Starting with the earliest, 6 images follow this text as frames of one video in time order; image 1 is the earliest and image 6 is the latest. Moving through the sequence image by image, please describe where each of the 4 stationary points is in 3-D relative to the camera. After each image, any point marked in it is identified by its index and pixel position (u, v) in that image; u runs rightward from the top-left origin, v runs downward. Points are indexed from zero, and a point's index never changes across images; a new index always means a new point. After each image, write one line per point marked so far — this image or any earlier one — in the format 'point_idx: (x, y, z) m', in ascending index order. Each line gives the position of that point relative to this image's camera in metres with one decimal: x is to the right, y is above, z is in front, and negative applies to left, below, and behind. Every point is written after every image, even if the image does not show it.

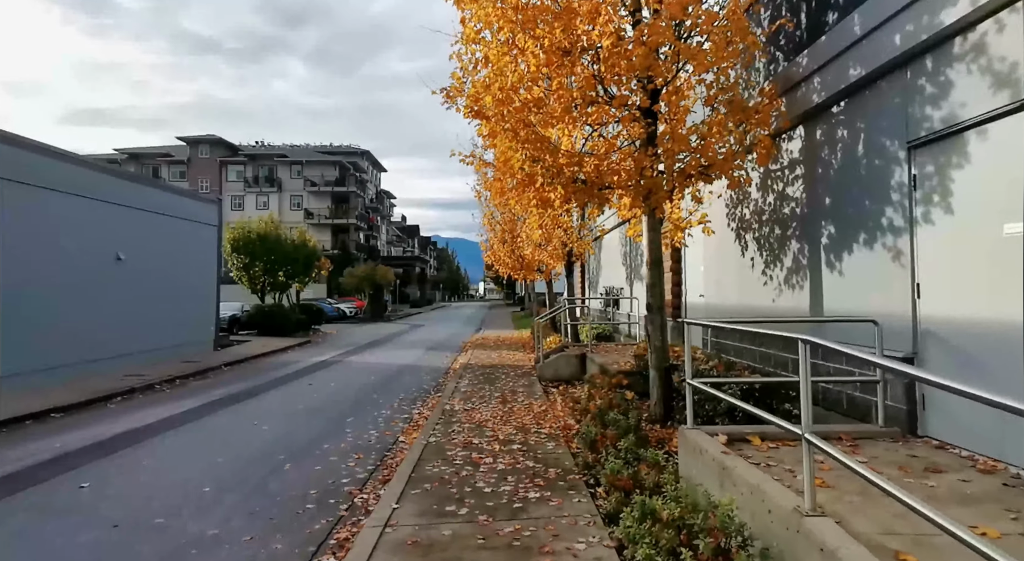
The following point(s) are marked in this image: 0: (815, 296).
0: (+3.3, -0.2, +6.4) m
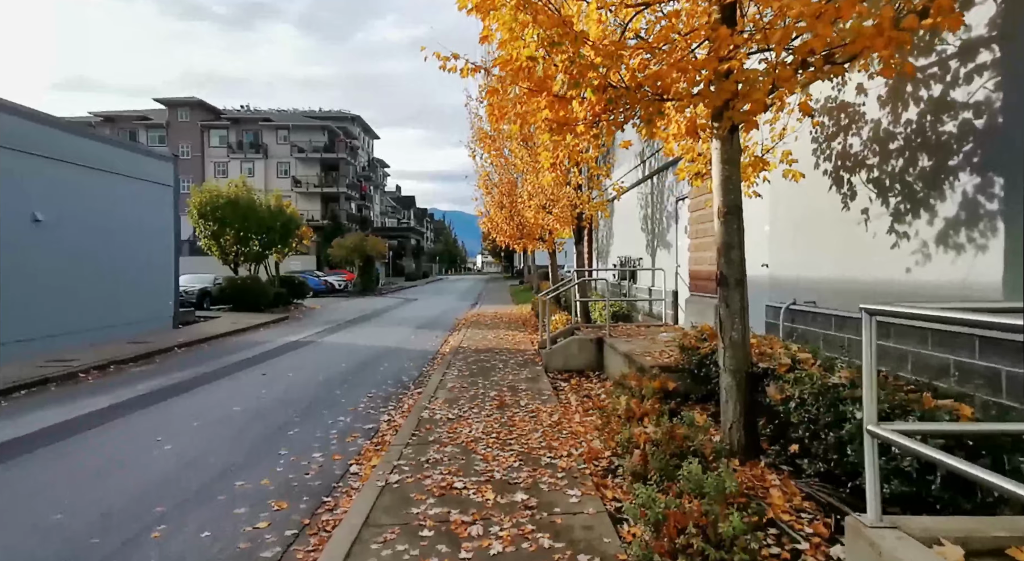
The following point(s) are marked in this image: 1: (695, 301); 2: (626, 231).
0: (+3.3, +0.1, +3.8) m
1: (+3.1, -0.4, +9.9) m
2: (+3.1, +1.4, +16.2) m
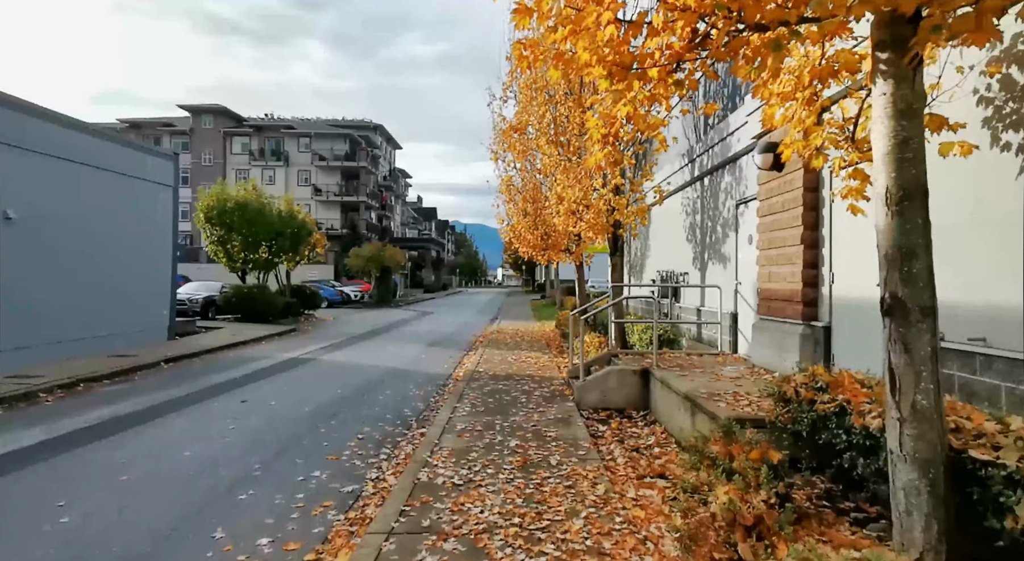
0: (+3.4, 0.0, +1.9) m
1: (+3.4, -0.6, +7.9) m
2: (+3.7, +0.9, +14.2) m
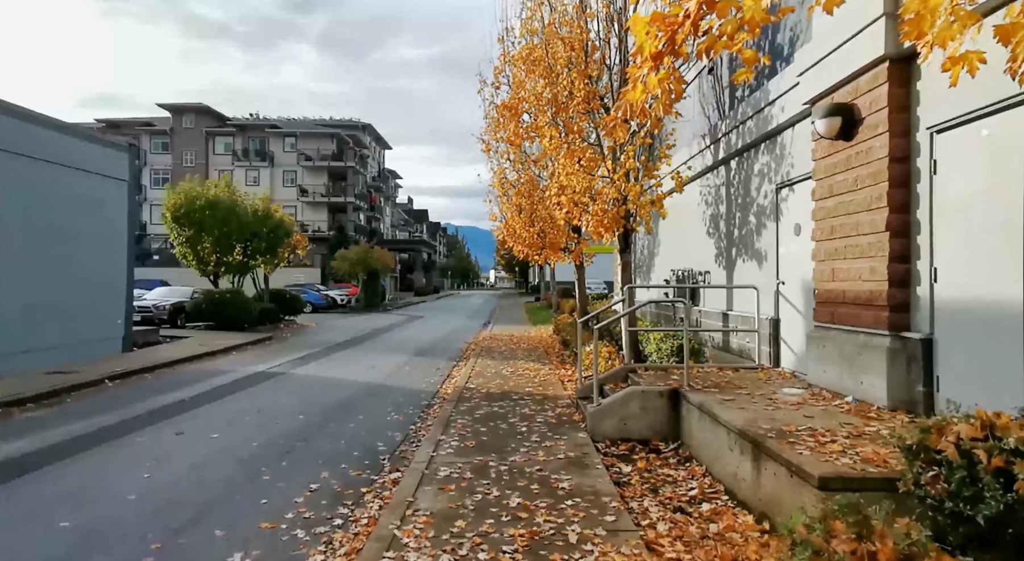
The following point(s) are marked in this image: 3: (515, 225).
0: (+3.5, 0.0, +0.2) m
1: (+3.4, -0.6, +6.3) m
2: (+3.6, +0.9, +12.6) m
3: (+0.1, +1.7, +18.6) m
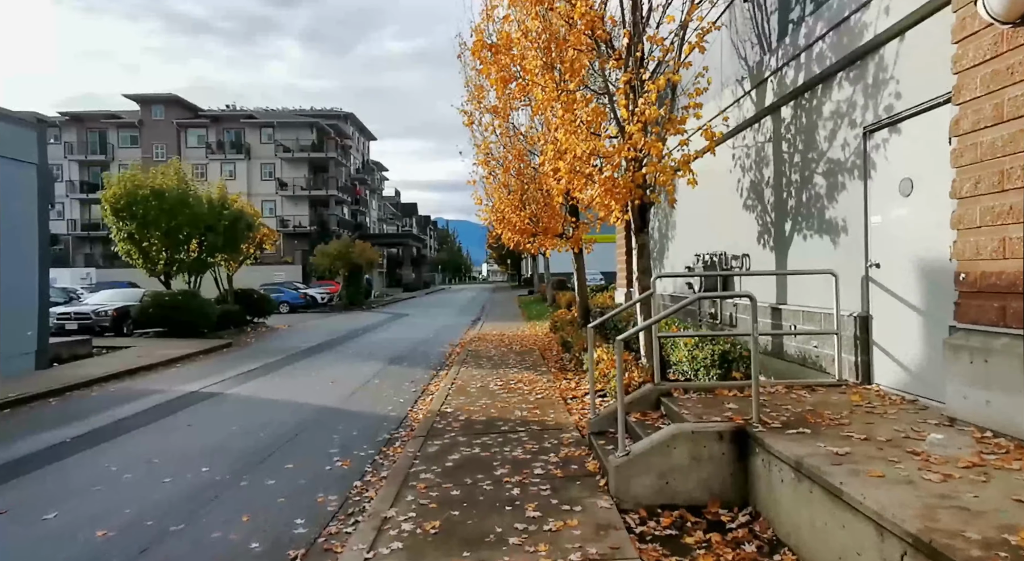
0: (+3.4, +0.1, -2.2) m
1: (+3.3, -0.5, +3.9) m
2: (+3.4, +1.1, +10.2) m
3: (-0.3, +2.0, +16.1) m
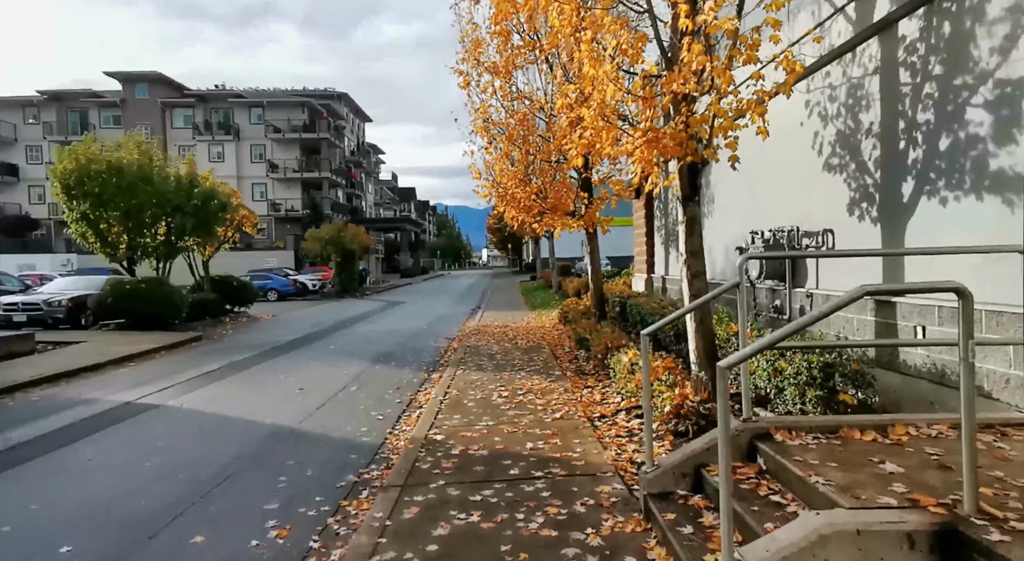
0: (+3.5, 0.0, -4.3) m
1: (+3.4, -0.4, +1.7) m
2: (+3.5, +1.4, +8.0) m
3: (-0.2, +2.3, +13.9) m
